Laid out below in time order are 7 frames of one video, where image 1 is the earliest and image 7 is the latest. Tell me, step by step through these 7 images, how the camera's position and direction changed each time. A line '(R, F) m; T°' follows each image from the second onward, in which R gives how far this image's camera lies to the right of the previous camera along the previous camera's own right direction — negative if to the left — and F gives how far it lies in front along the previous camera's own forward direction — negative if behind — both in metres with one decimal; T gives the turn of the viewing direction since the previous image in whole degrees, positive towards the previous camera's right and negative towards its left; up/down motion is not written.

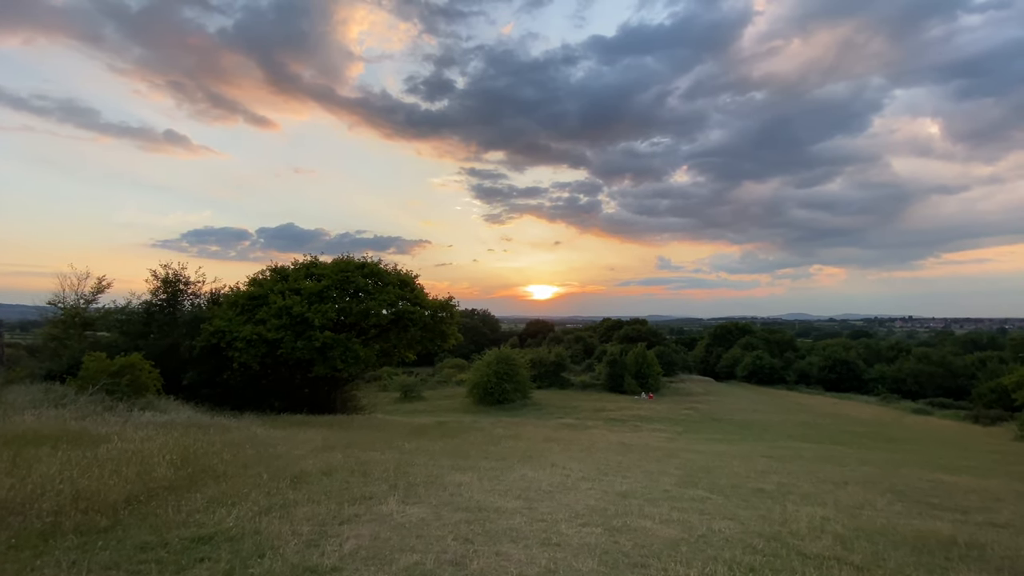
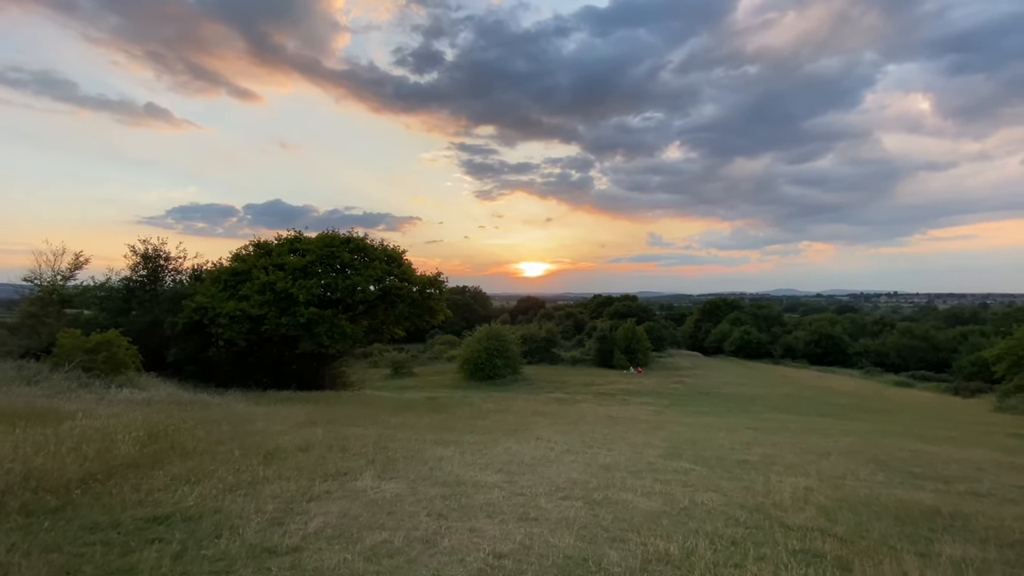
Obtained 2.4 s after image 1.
(+0.2, +0.4) m; +1°
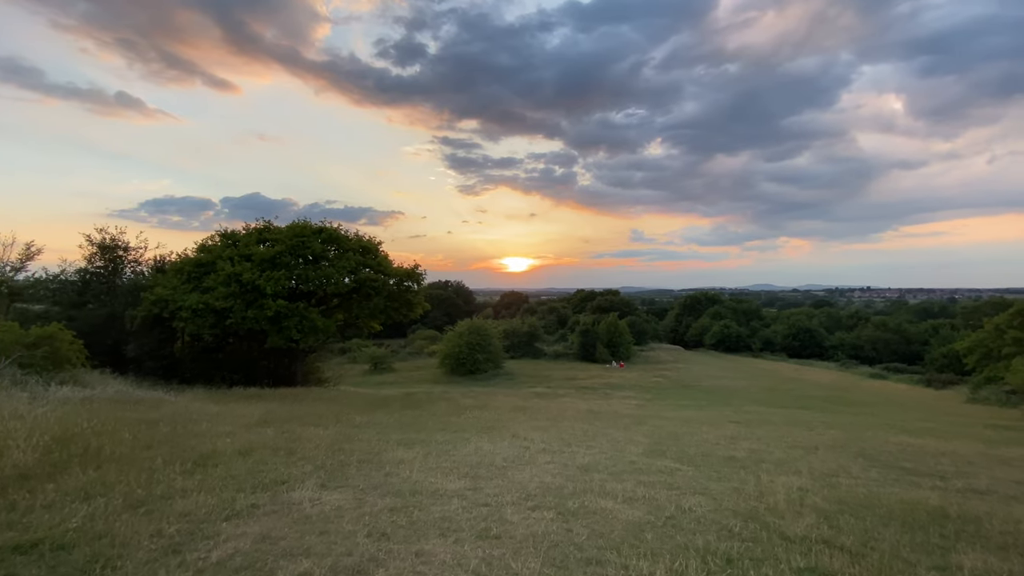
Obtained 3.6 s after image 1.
(+0.3, +0.9) m; +2°
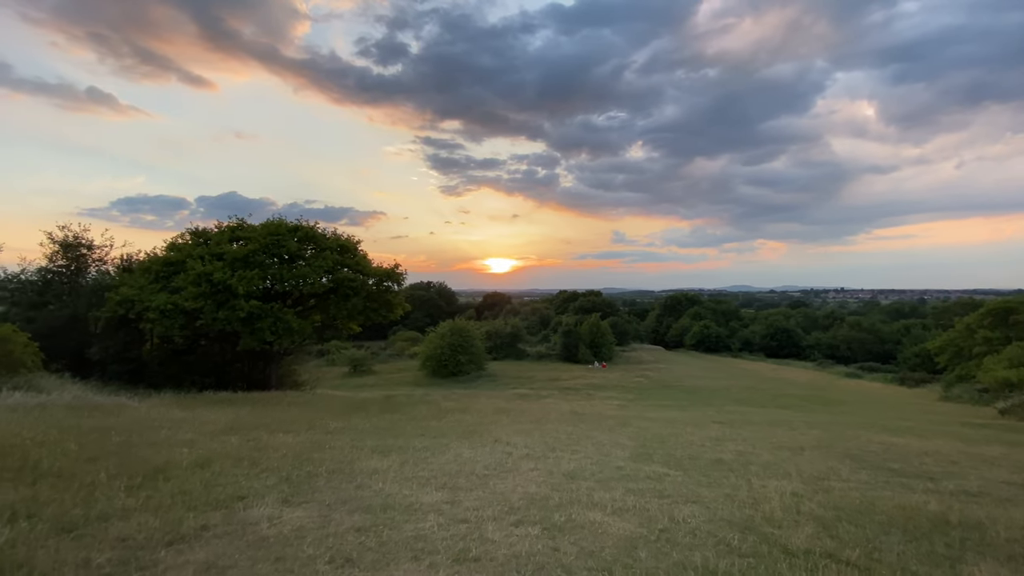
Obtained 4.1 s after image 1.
(0.0, +0.5) m; +2°
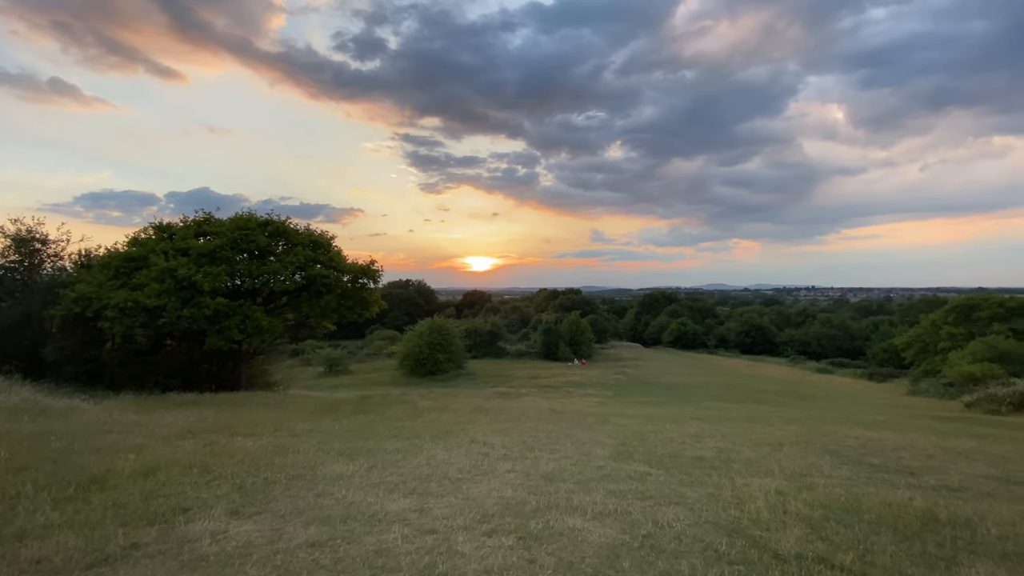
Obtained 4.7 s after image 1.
(+0.1, +0.4) m; +2°
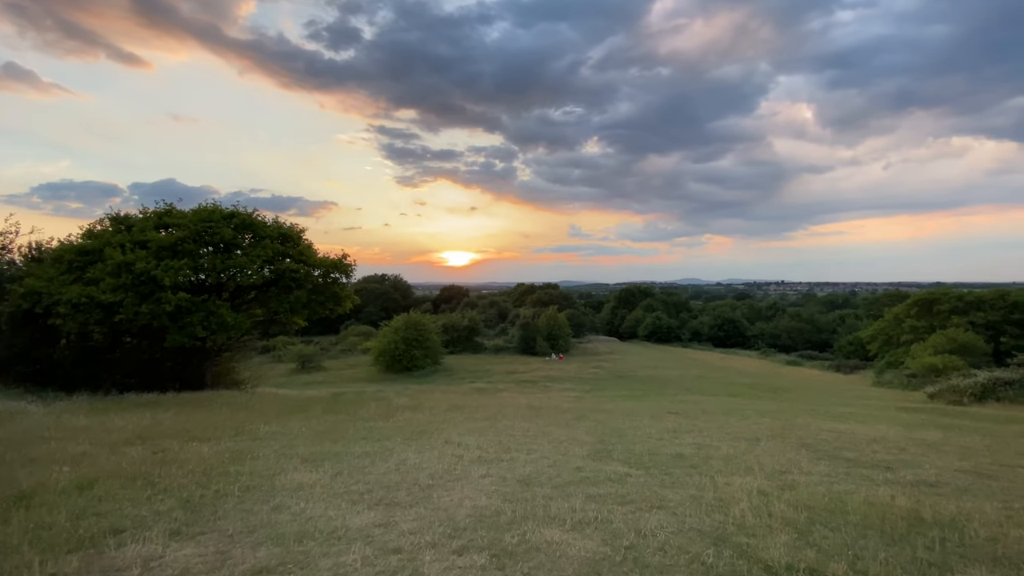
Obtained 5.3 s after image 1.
(0.0, +0.4) m; +3°
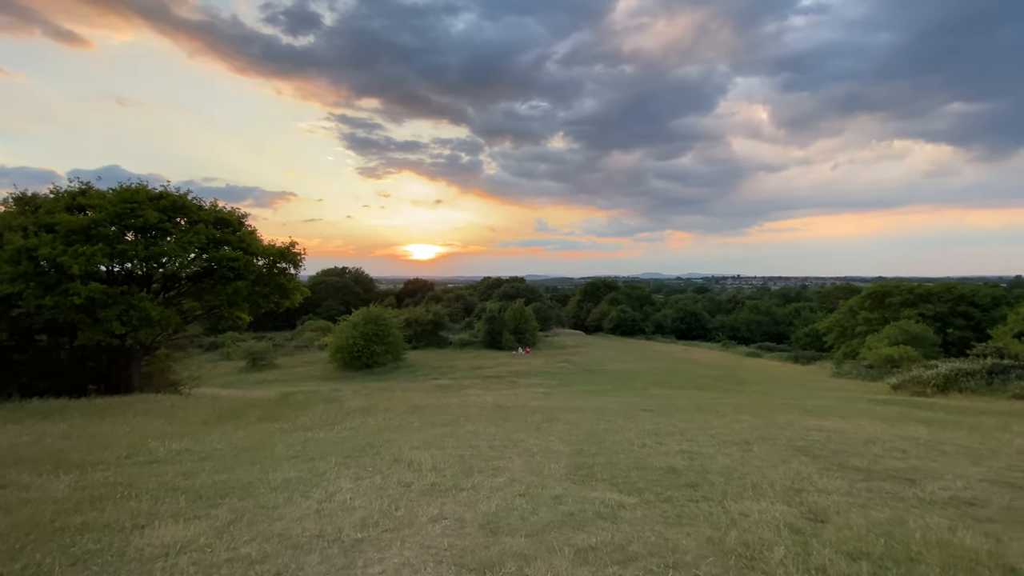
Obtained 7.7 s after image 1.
(+0.1, +1.9) m; +4°
